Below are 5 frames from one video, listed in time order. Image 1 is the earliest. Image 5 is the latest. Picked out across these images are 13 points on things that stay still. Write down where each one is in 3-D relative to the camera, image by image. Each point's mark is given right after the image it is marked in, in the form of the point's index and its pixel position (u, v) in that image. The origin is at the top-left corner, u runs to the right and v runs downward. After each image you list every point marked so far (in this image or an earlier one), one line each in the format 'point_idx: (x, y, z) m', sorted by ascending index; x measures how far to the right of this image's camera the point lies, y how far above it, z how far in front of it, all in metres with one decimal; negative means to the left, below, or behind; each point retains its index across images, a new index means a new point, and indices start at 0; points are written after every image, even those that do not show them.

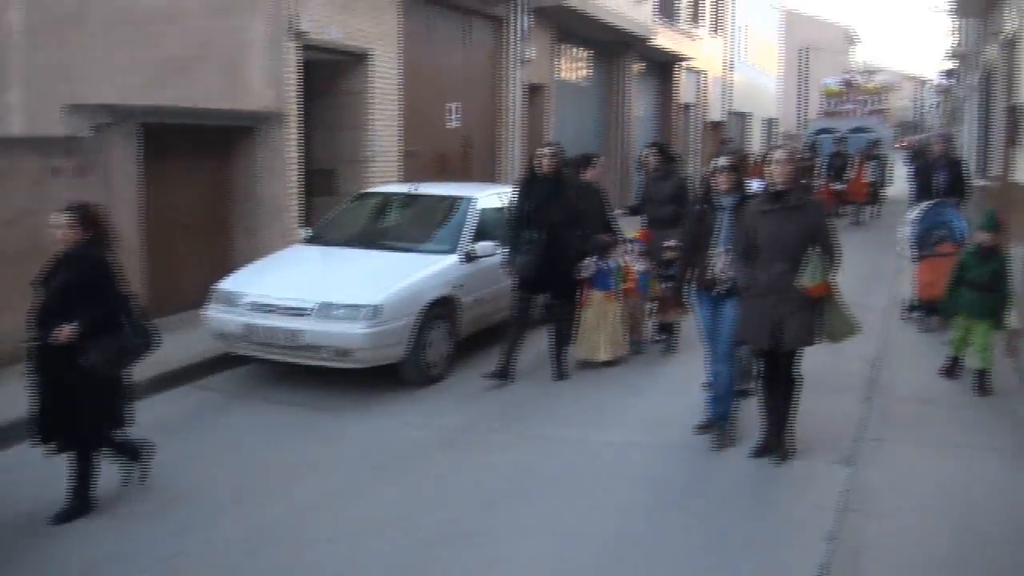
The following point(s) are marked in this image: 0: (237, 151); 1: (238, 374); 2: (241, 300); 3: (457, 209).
0: (-2.9, +1.4, +10.6) m
1: (-2.2, -0.7, +8.4) m
2: (-1.9, -0.1, +7.5) m
3: (-0.4, +0.6, +8.3) m
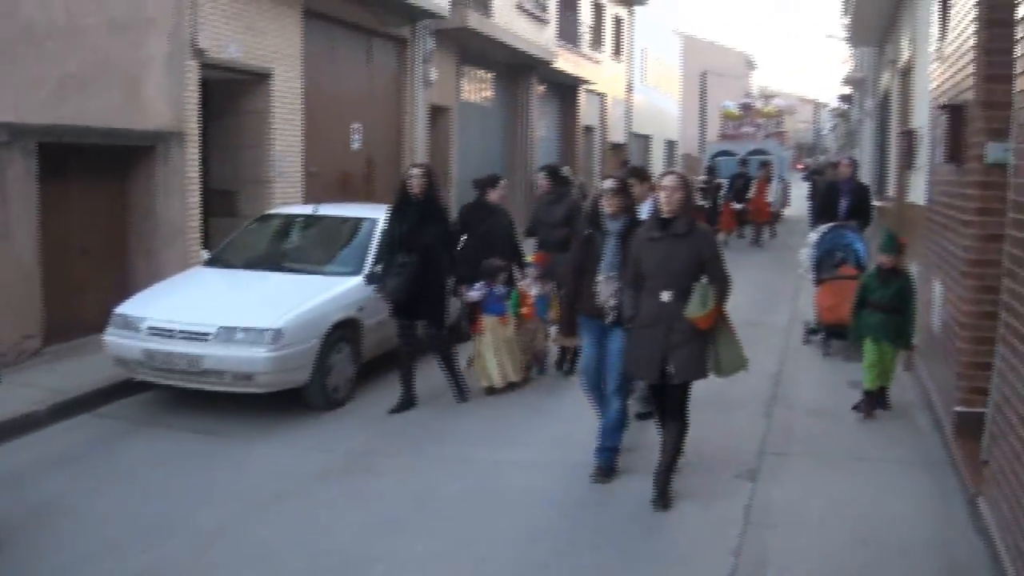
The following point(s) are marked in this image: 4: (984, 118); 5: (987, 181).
0: (-3.8, +1.2, +10.4) m
1: (-2.9, -0.9, +8.2) m
2: (-2.6, -0.3, +7.3) m
3: (-1.2, +0.5, +8.2) m
4: (+3.1, +1.1, +6.9) m
5: (+3.2, +0.7, +6.9) m
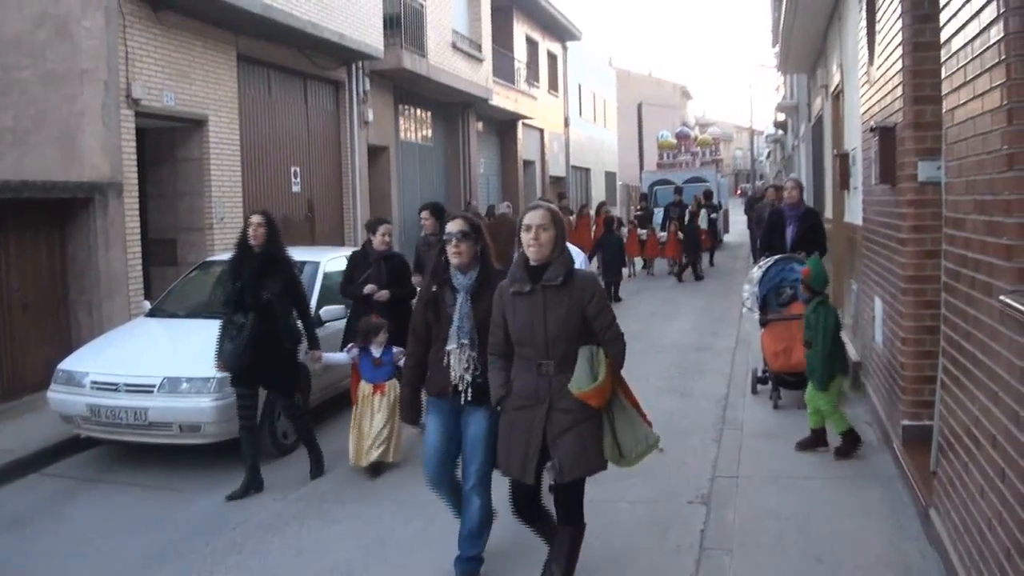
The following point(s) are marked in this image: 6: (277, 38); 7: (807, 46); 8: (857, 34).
0: (-4.3, +0.6, +10.3) m
1: (-3.3, -1.3, +8.1) m
2: (-3.0, -0.6, +7.2) m
3: (-1.6, +0.1, +8.2) m
4: (+2.7, +1.0, +7.0) m
5: (+2.8, +0.6, +7.0) m
6: (-3.0, +3.2, +13.3) m
7: (+3.6, +2.9, +12.6) m
8: (+2.8, +2.1, +8.5) m
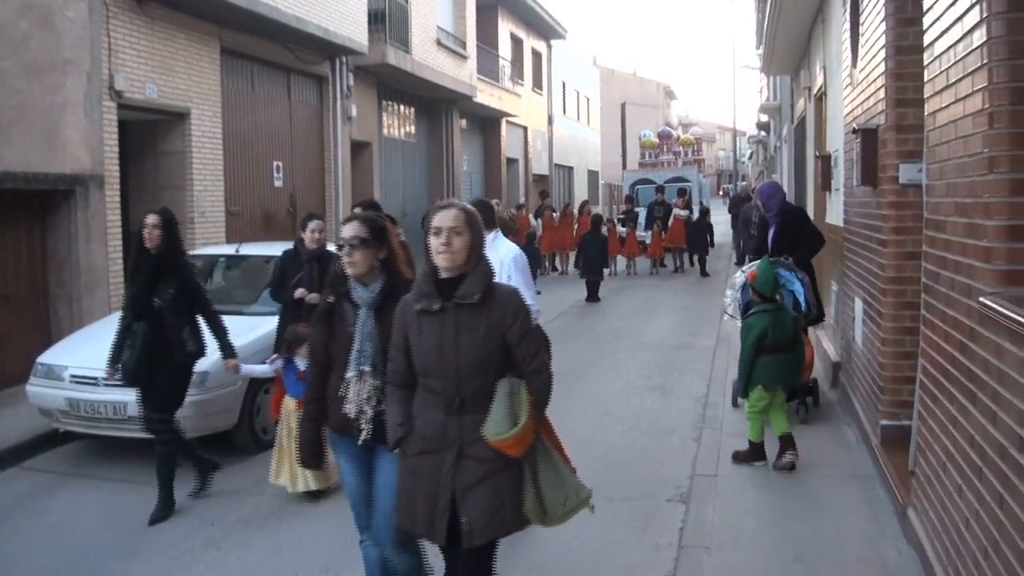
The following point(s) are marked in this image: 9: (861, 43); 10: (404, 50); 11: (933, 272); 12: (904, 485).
0: (-4.5, +0.7, +10.2) m
1: (-3.5, -1.2, +8.0) m
2: (-3.1, -0.6, +7.2) m
3: (-1.8, +0.2, +8.2) m
4: (+2.6, +1.0, +7.1) m
5: (+2.6, +0.6, +7.1) m
6: (-3.2, +3.3, +13.3) m
7: (+3.4, +2.9, +12.7) m
8: (+2.7, +2.1, +8.5) m
9: (+2.6, +1.8, +7.8) m
10: (-1.8, +4.1, +17.7) m
11: (+2.6, +0.1, +6.4) m
12: (+2.5, -1.2, +6.6) m
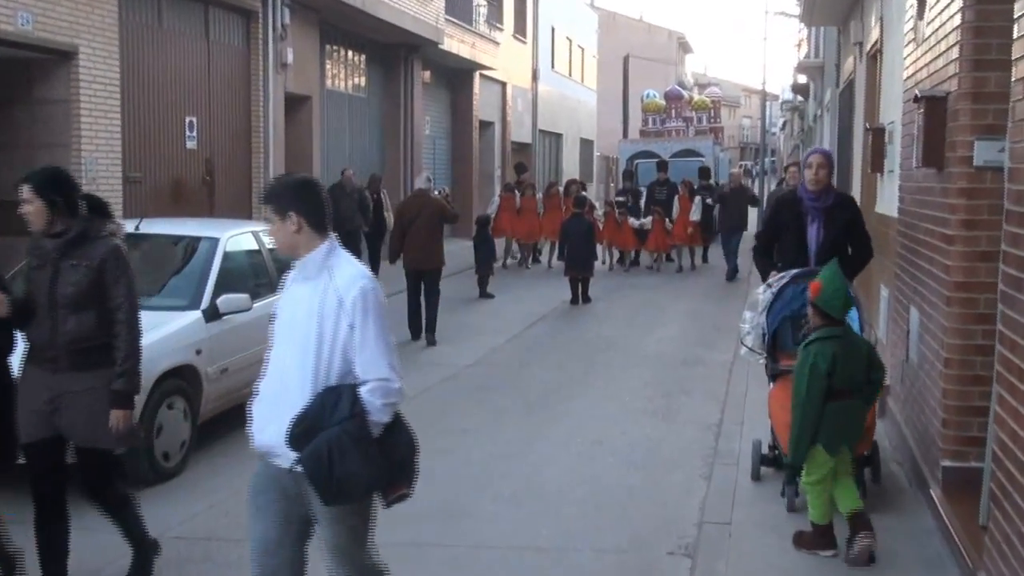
0: (-4.6, +0.9, +8.7) m
1: (-3.7, -1.1, +6.6) m
2: (-3.3, -0.5, +5.7) m
3: (-1.9, +0.2, +6.7) m
4: (+2.4, +0.9, +5.5) m
5: (+2.5, +0.5, +5.6) m
6: (-3.2, +3.5, +11.8) m
7: (+3.3, +3.0, +11.1) m
8: (+2.6, +2.0, +7.0) m
9: (+2.5, +1.8, +6.2) m
10: (-1.8, +4.3, +16.2) m
11: (+2.4, 0.0, +4.9) m
12: (+2.3, -1.3, +5.1) m
